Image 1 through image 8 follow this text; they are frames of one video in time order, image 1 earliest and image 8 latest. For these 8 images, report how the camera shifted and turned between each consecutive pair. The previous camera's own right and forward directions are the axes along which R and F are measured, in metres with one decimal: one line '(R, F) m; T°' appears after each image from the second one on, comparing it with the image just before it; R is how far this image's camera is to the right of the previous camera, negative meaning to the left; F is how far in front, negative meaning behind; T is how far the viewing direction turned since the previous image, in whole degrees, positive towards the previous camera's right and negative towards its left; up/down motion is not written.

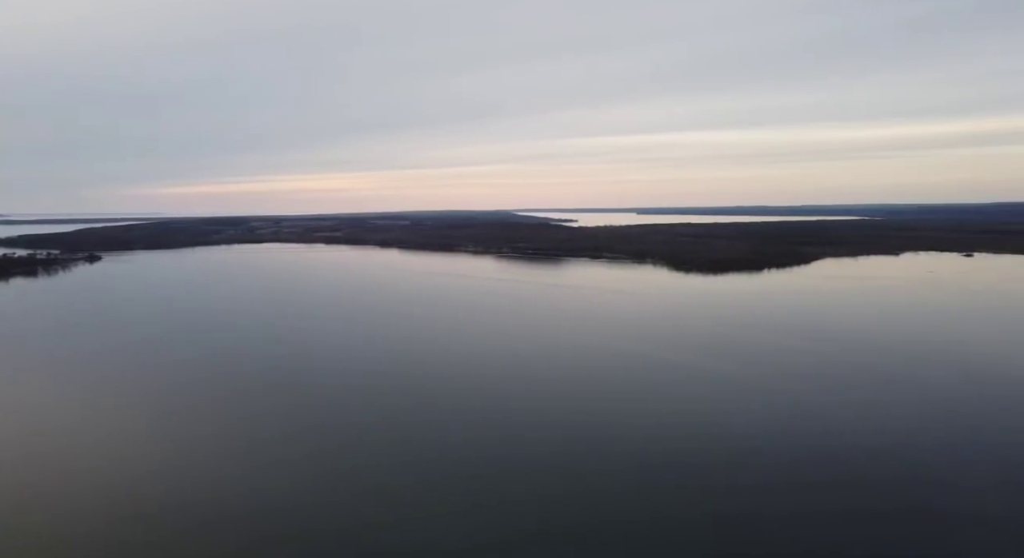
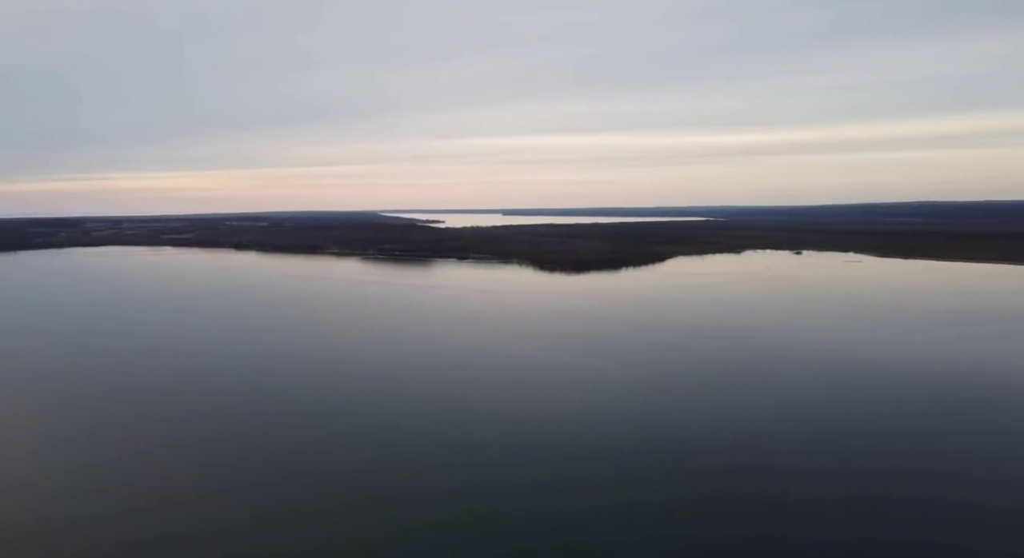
(0.0, -0.2) m; +13°
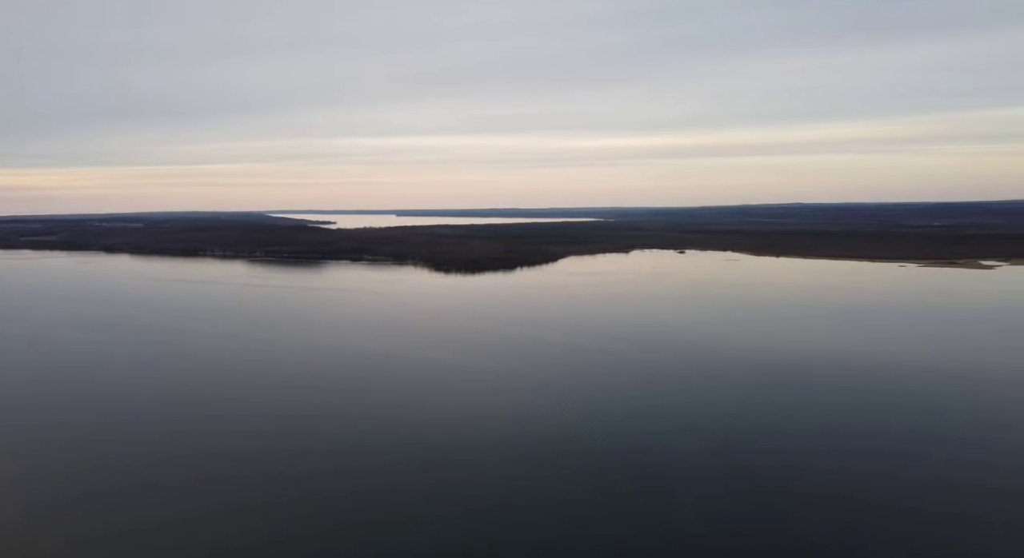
(-0.1, -0.1) m; +10°
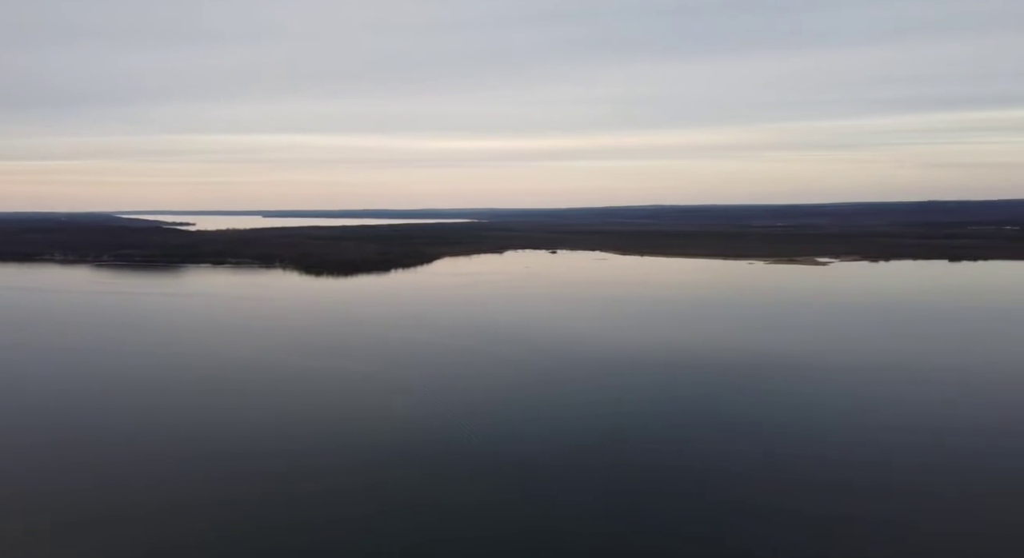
(+1.0, +0.1) m; +10°
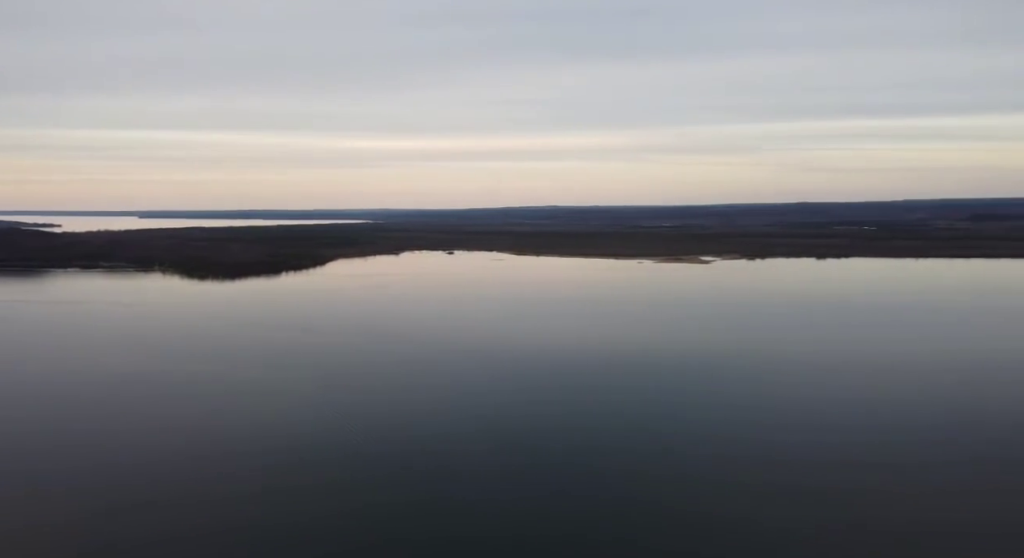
(-0.7, -0.1) m; -18°
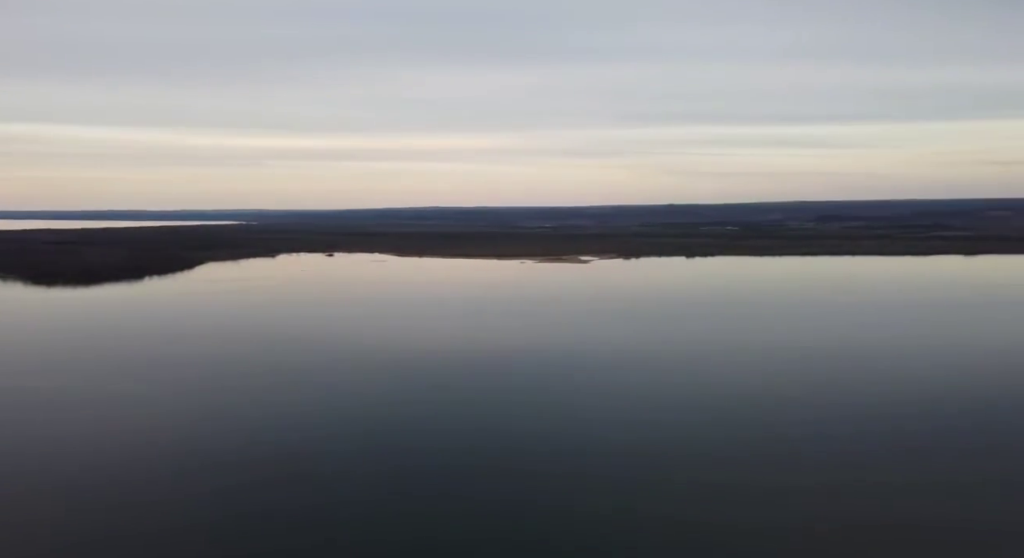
(+1.3, -0.2) m; +7°
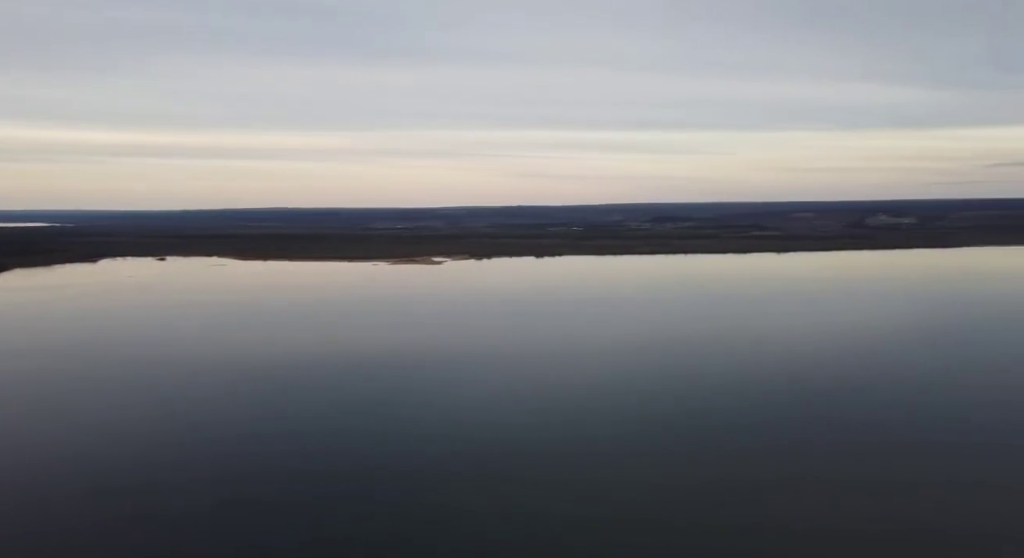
(+2.0, -0.1) m; +8°
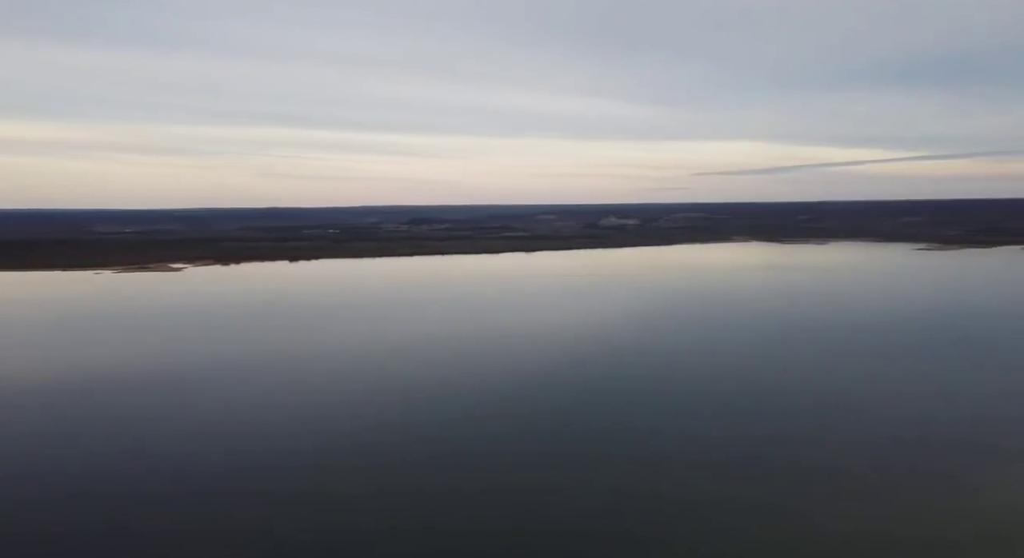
(+2.6, -0.4) m; +14°
